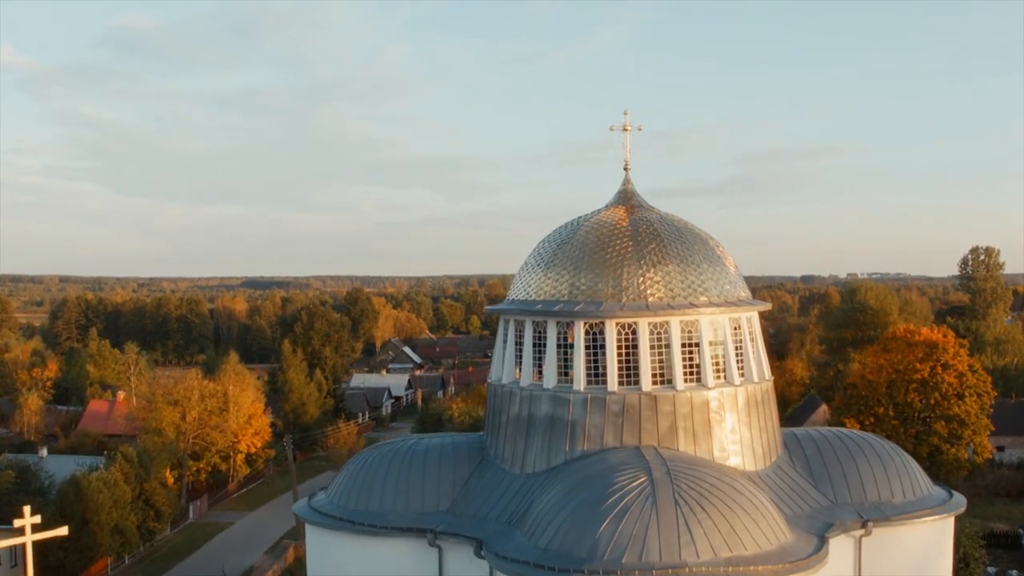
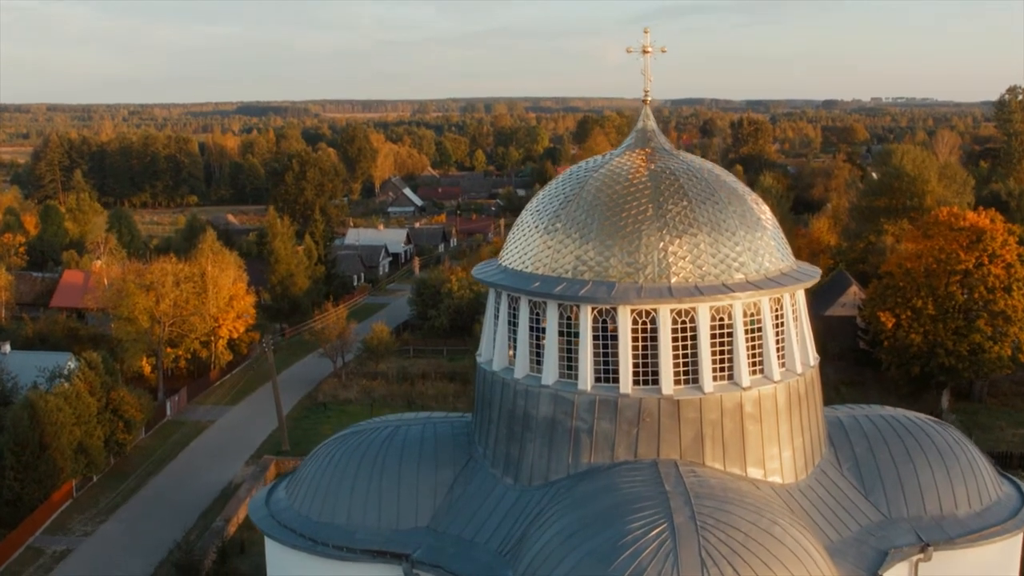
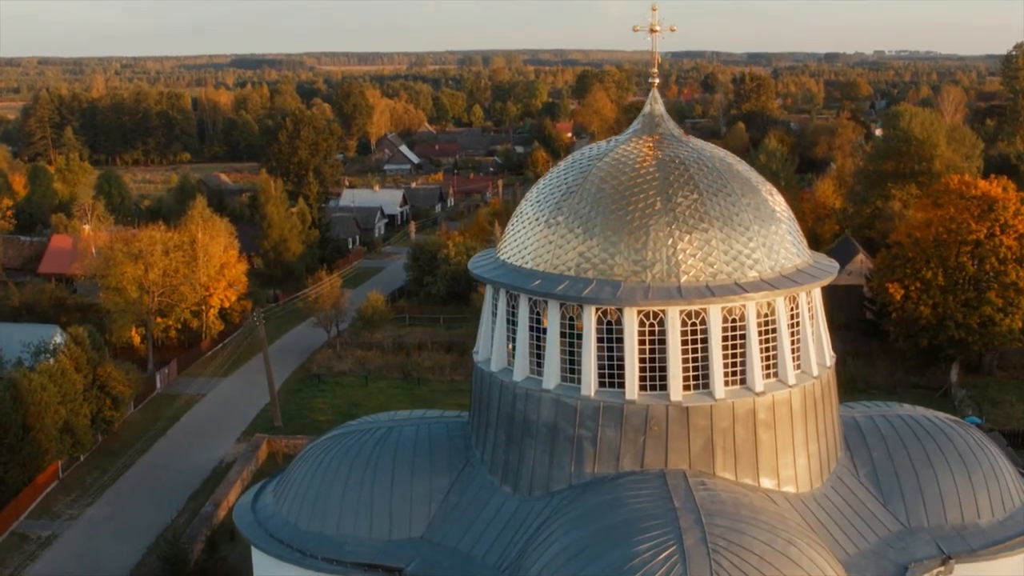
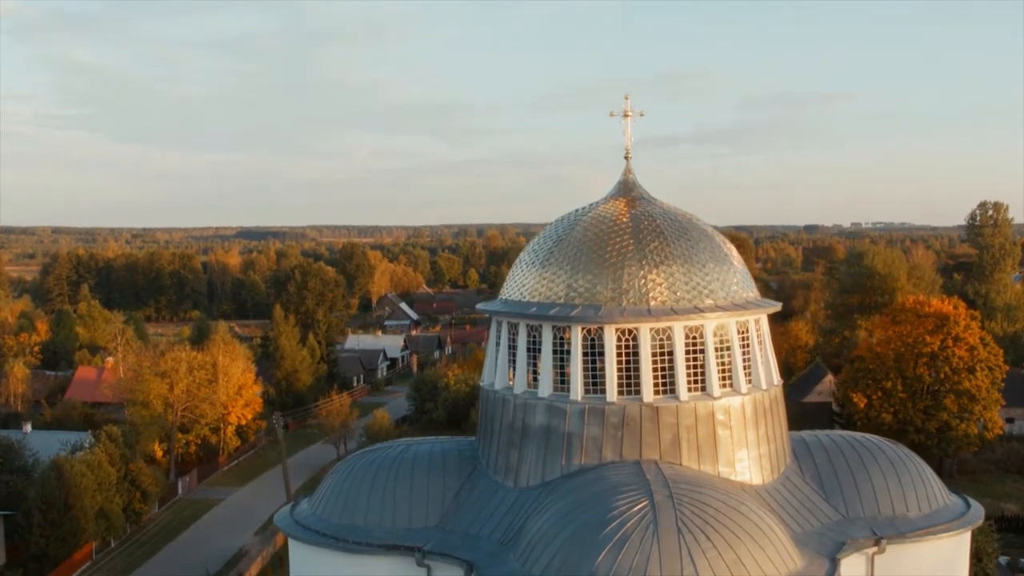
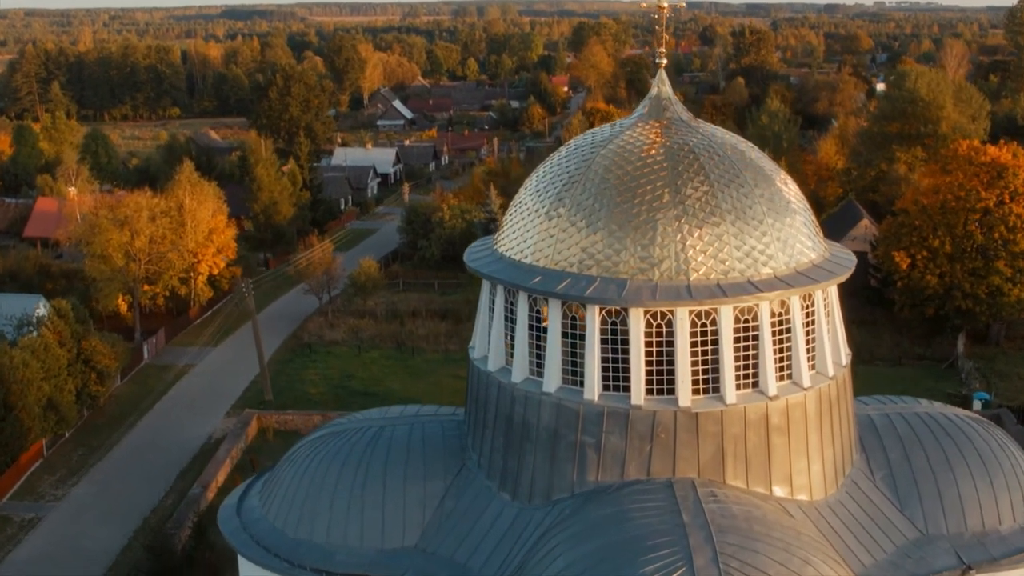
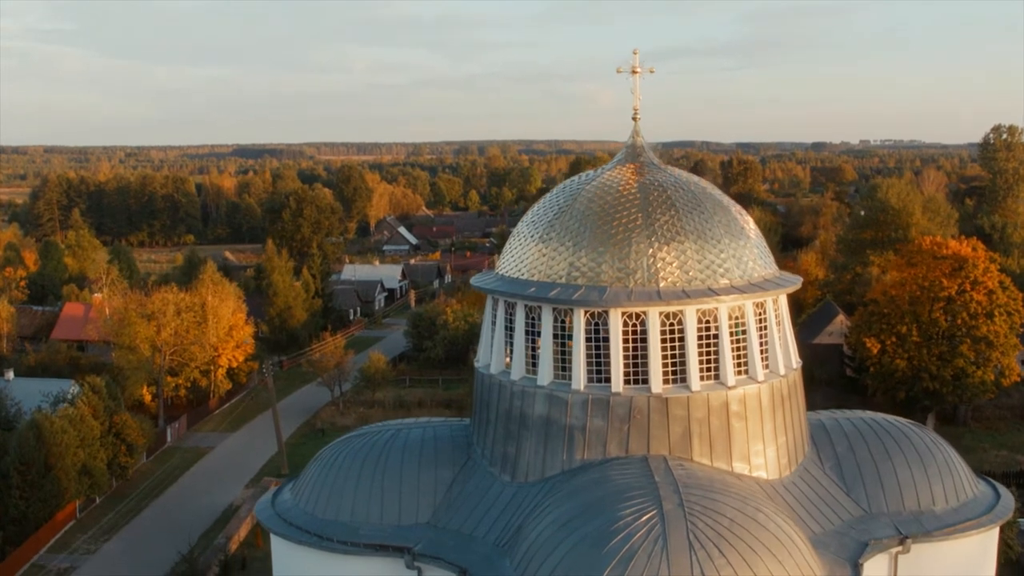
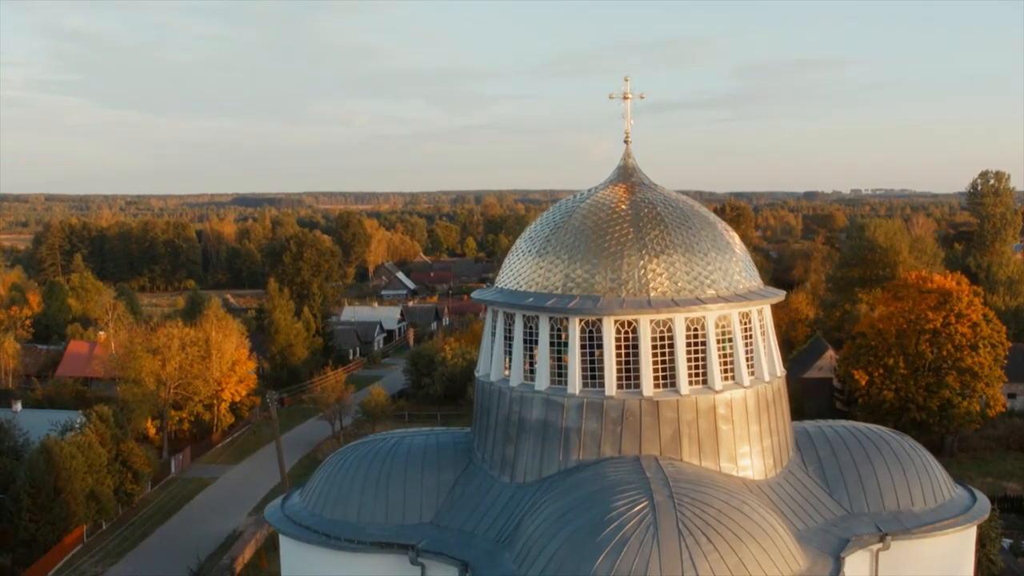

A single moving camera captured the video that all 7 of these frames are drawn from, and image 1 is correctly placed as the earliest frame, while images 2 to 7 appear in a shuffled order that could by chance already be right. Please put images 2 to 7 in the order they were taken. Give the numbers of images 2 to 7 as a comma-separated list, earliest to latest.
4, 7, 6, 2, 3, 5
